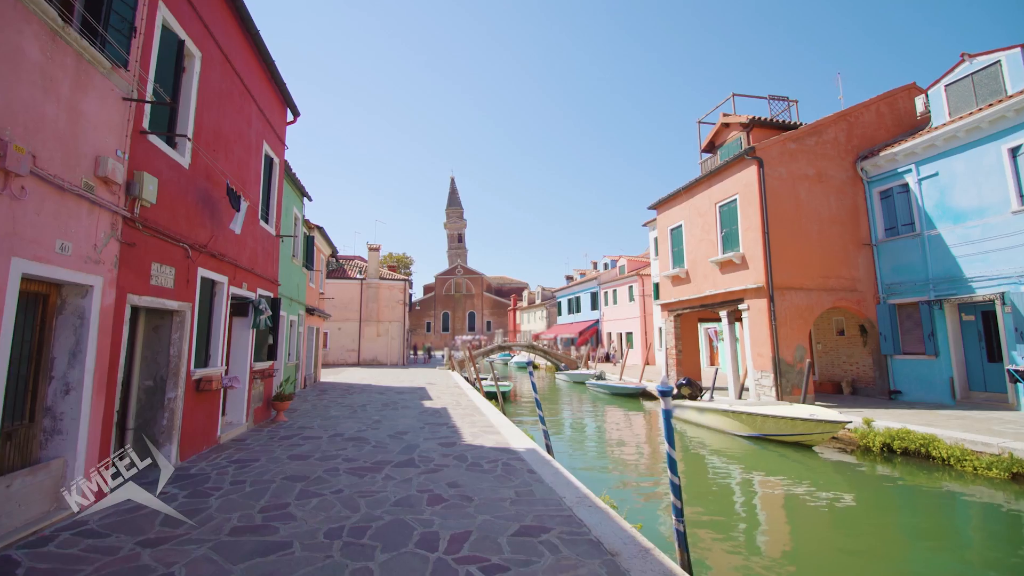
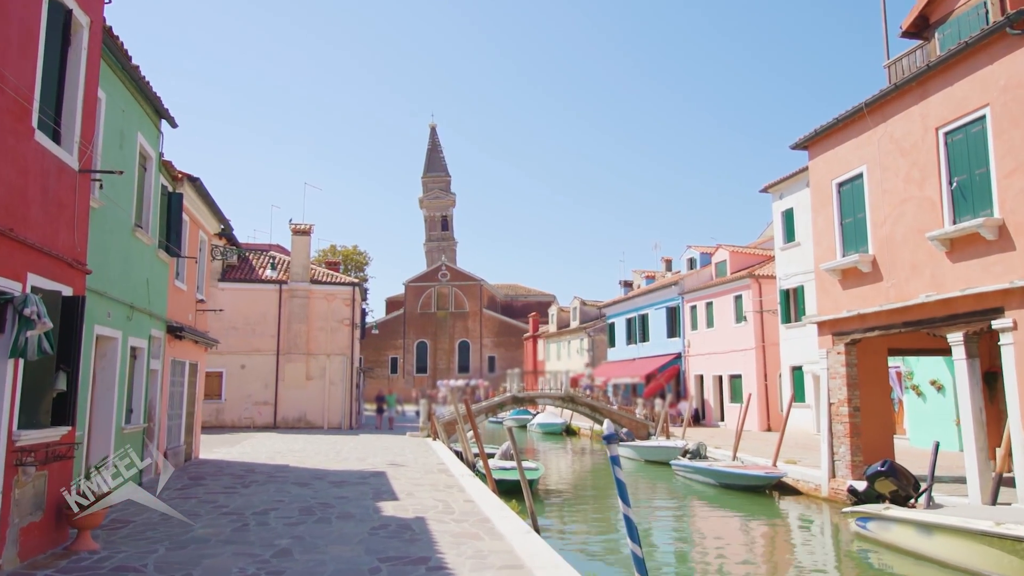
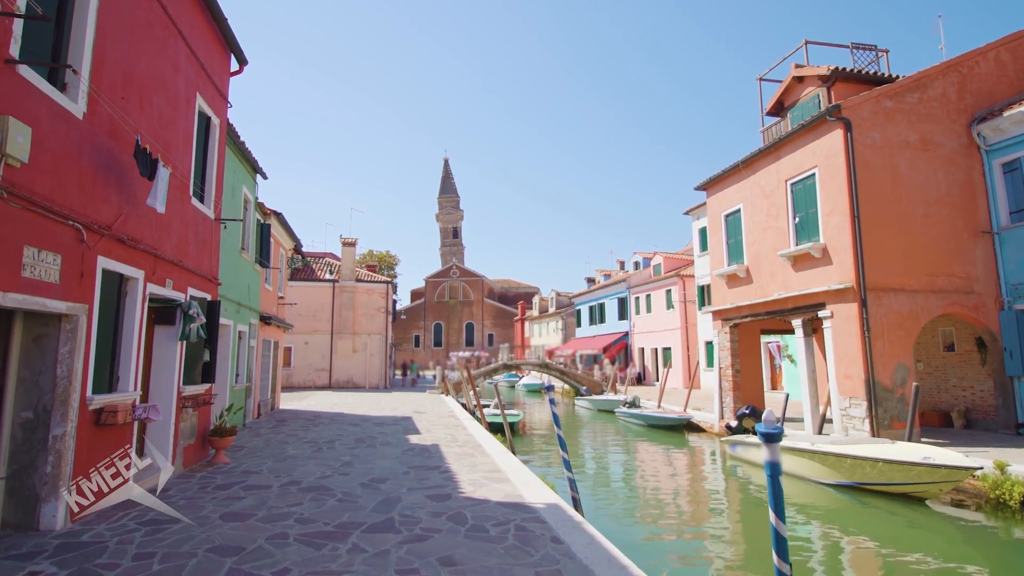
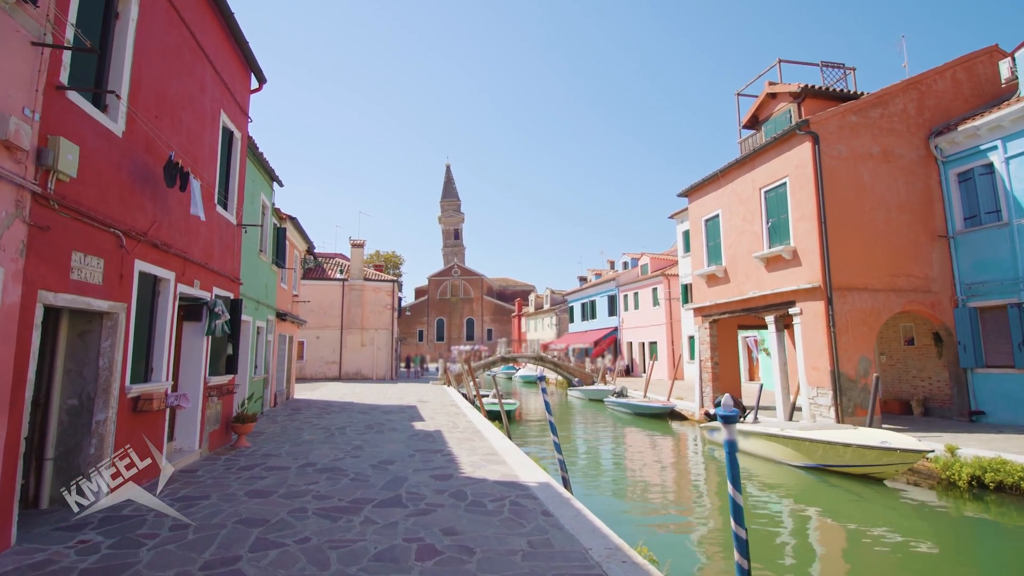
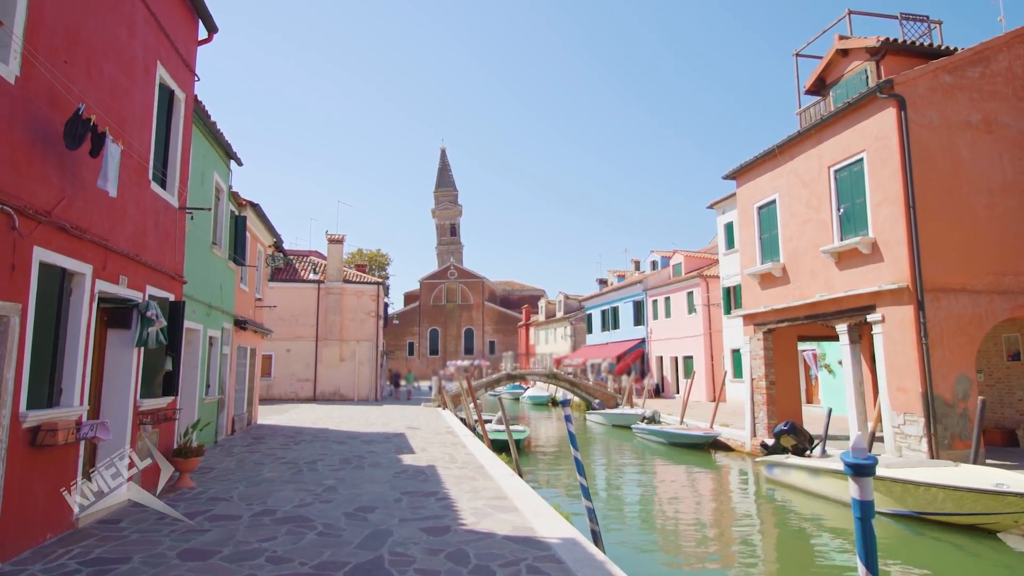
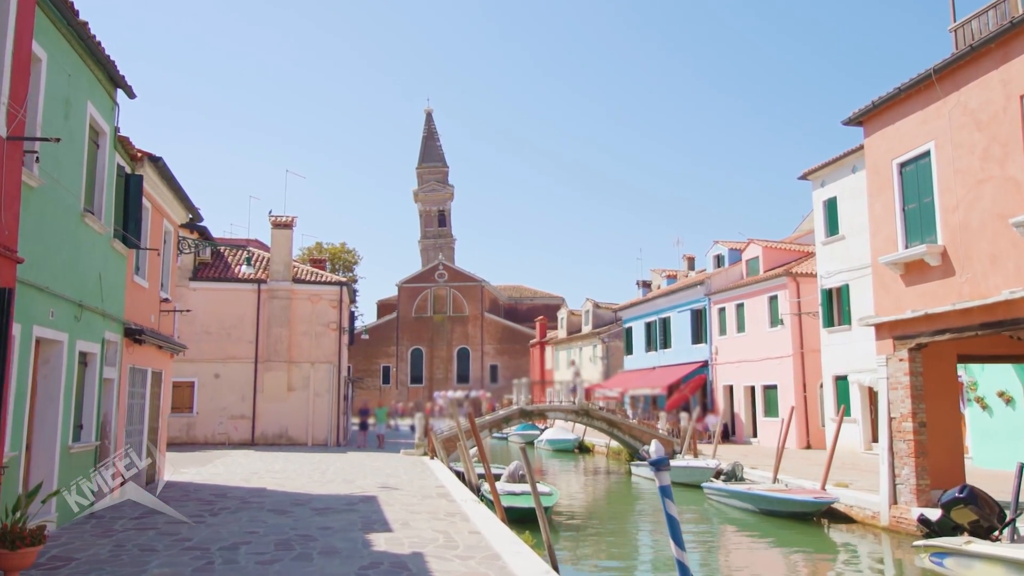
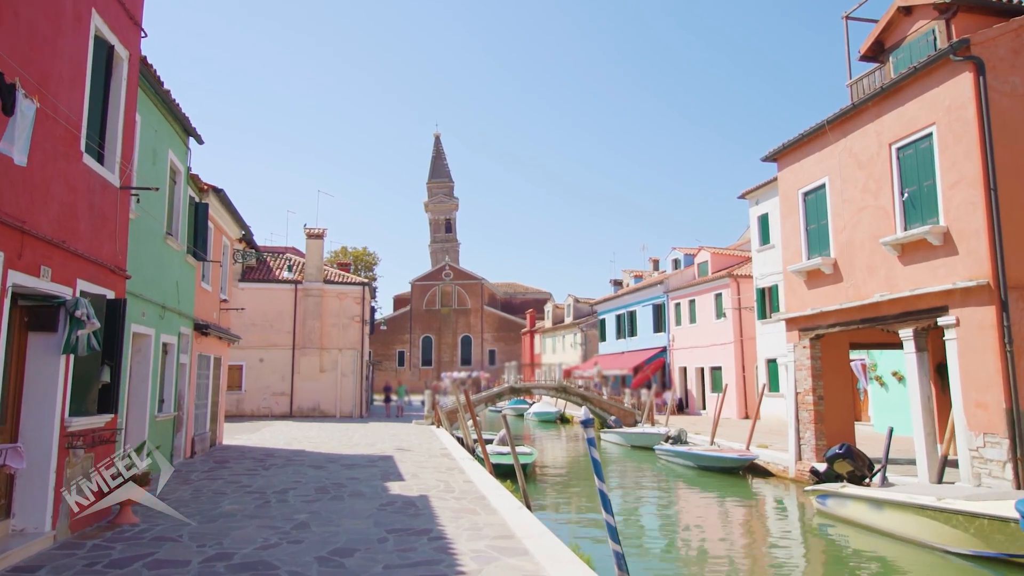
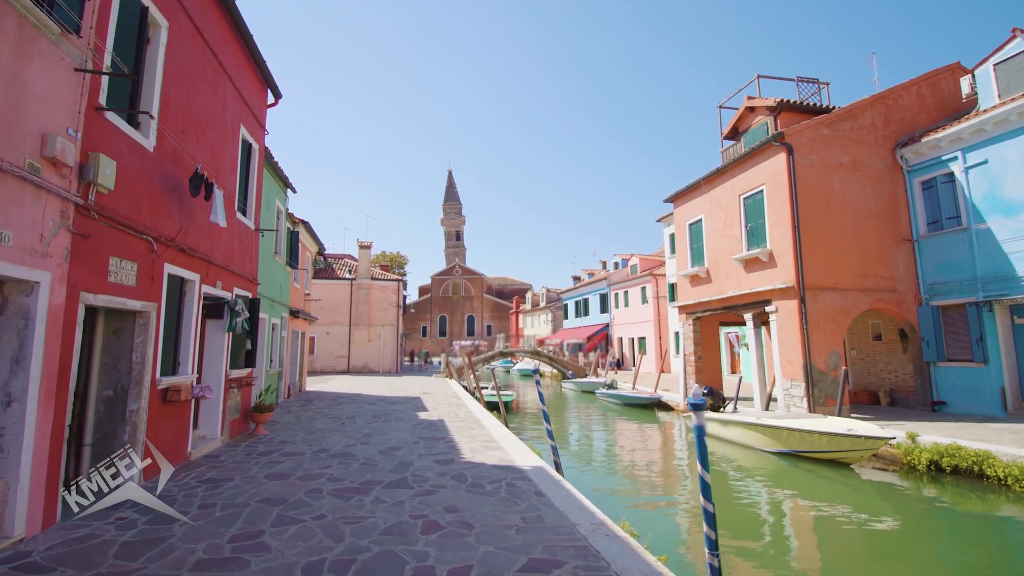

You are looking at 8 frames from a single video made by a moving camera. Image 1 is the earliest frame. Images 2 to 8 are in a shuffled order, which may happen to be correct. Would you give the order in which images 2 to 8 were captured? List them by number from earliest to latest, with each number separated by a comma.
8, 4, 3, 5, 7, 2, 6
